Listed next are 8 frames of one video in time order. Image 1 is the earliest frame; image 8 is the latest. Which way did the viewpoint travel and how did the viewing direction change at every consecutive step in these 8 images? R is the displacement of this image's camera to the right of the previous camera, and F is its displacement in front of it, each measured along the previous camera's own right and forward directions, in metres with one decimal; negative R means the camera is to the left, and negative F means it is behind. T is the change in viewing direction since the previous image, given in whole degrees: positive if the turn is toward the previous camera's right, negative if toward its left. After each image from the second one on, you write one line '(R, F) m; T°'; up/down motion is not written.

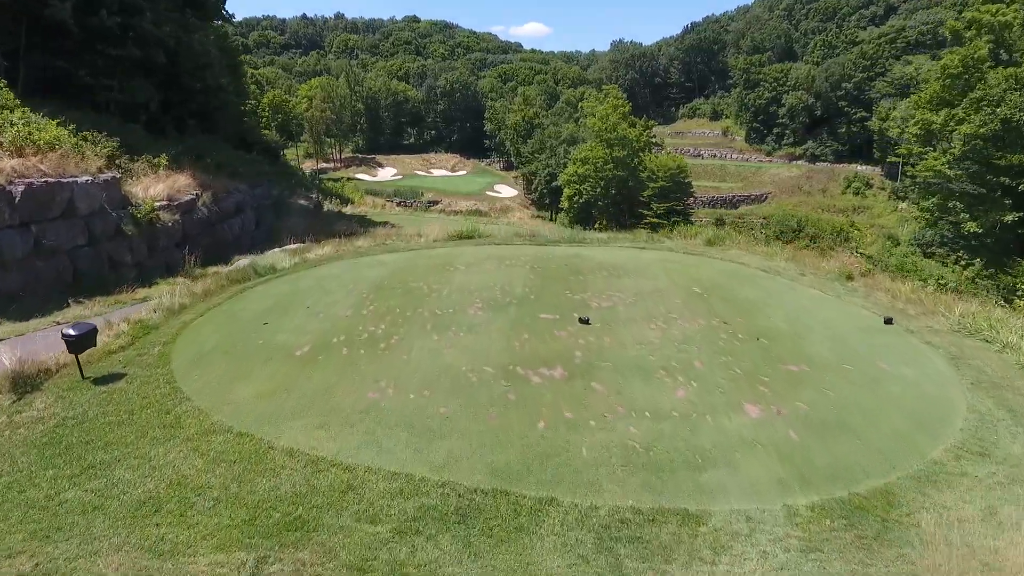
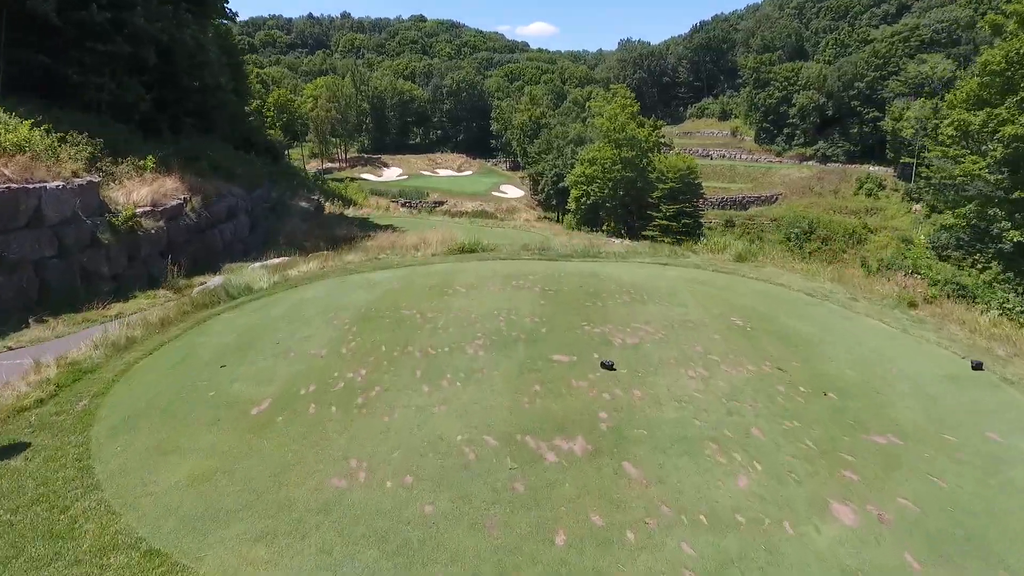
(0.0, +1.0) m; -1°
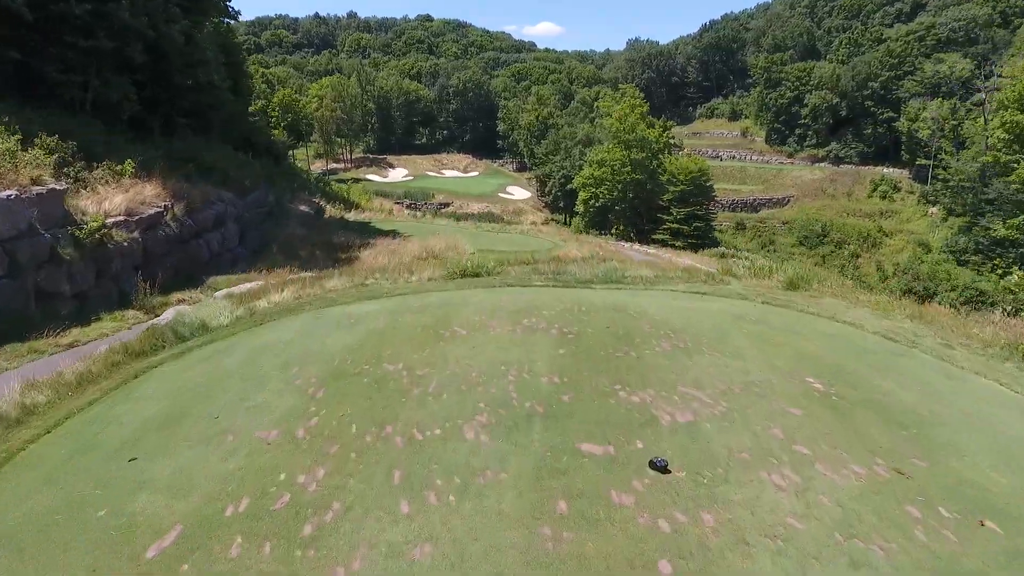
(0.0, +1.2) m; -1°
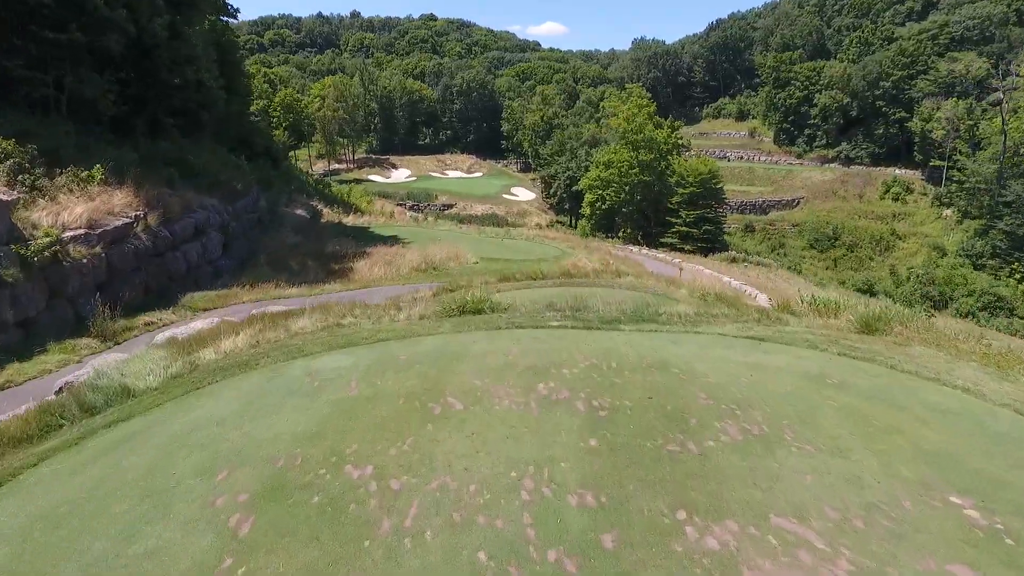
(-0.1, +1.3) m; 0°
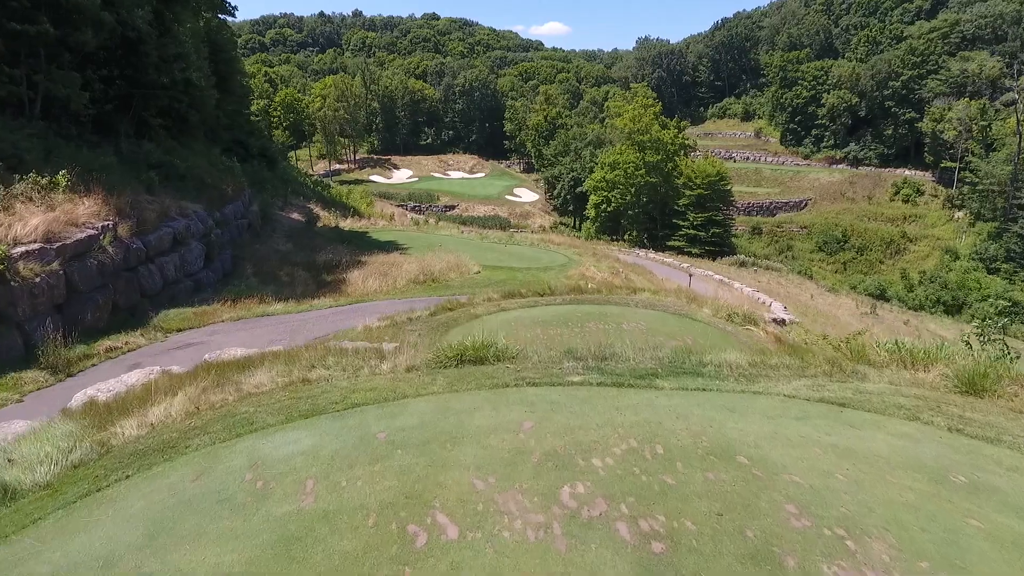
(-0.1, +1.2) m; 0°
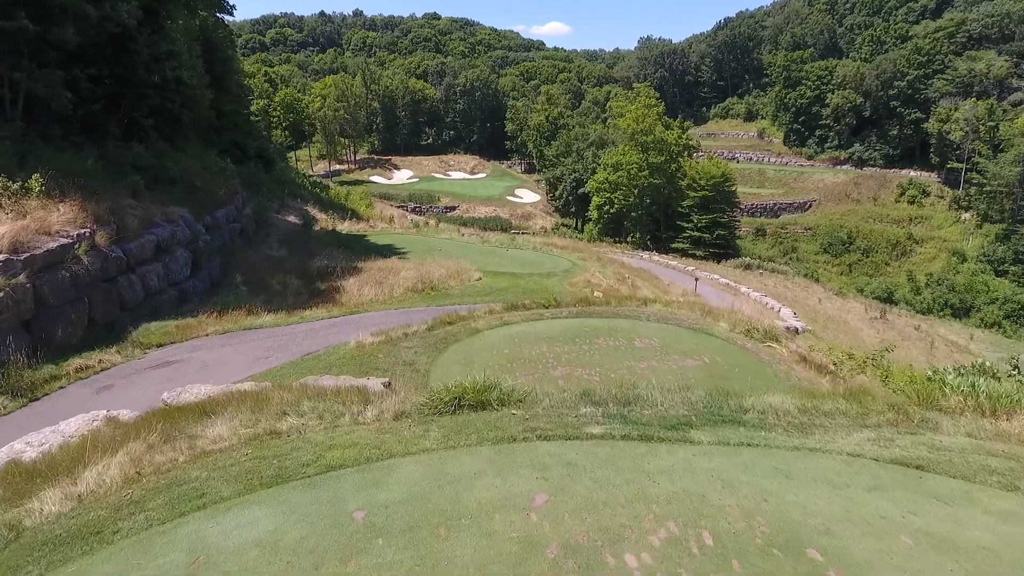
(0.0, +0.7) m; 0°
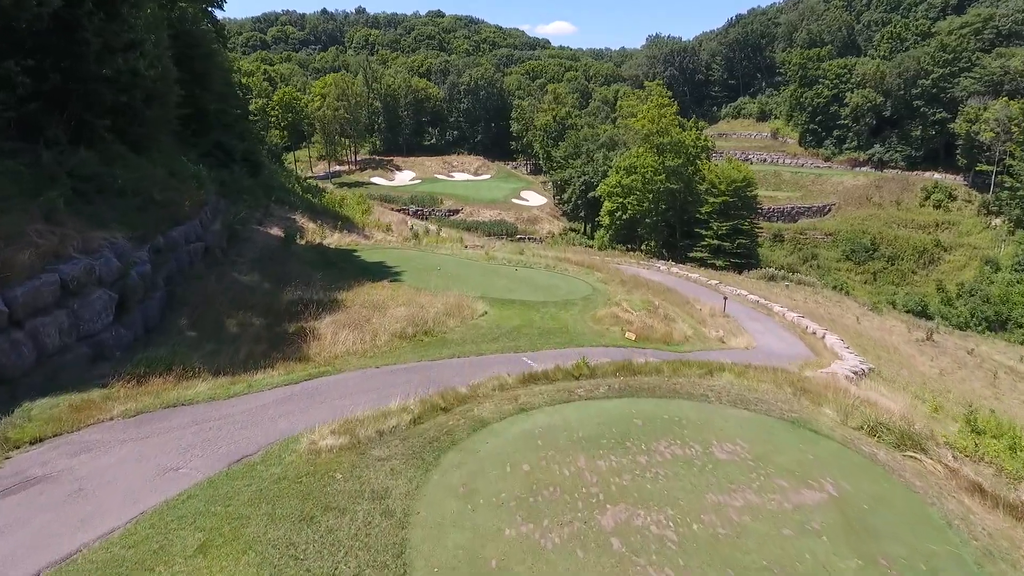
(-0.2, +3.2) m; 0°
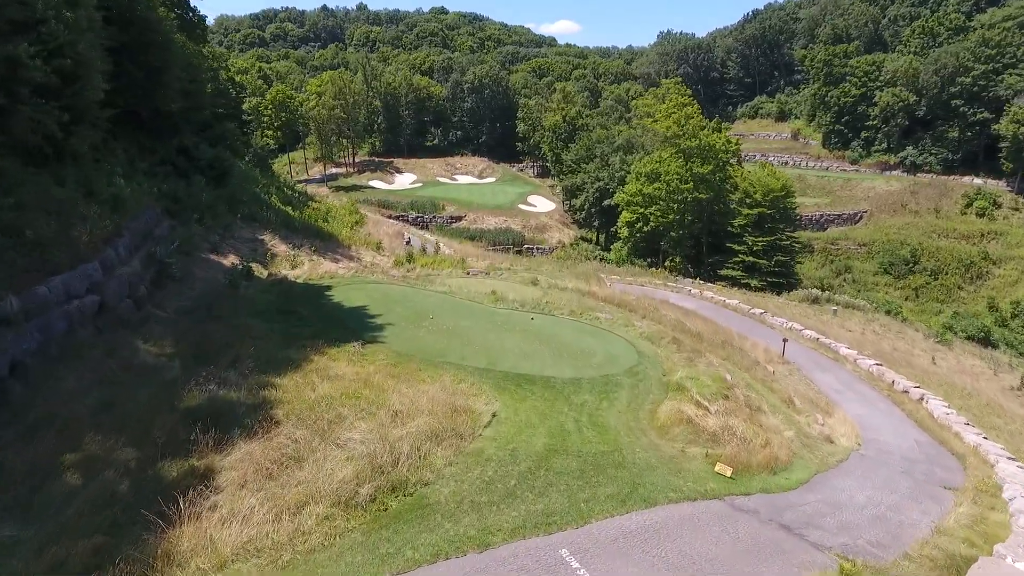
(-0.3, +5.2) m; 0°
